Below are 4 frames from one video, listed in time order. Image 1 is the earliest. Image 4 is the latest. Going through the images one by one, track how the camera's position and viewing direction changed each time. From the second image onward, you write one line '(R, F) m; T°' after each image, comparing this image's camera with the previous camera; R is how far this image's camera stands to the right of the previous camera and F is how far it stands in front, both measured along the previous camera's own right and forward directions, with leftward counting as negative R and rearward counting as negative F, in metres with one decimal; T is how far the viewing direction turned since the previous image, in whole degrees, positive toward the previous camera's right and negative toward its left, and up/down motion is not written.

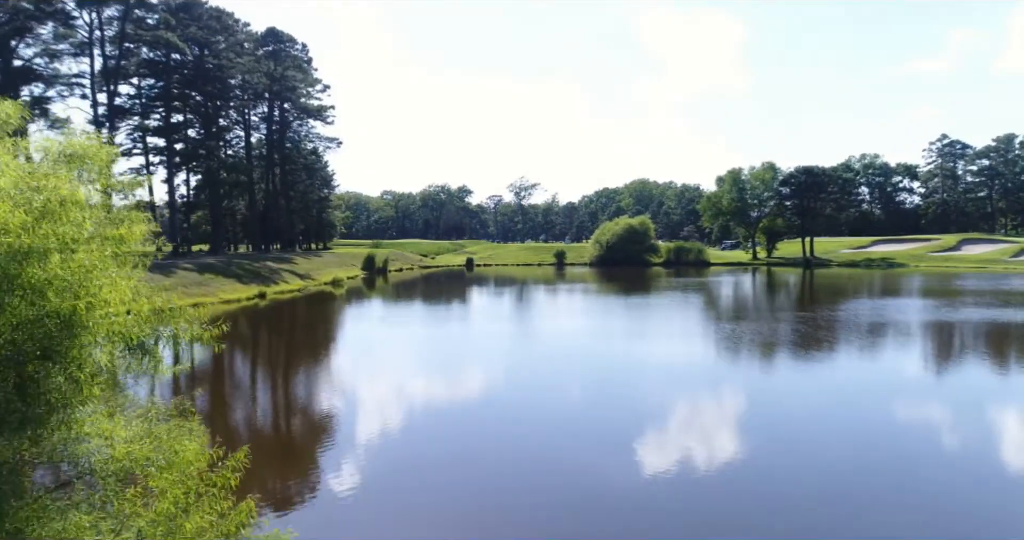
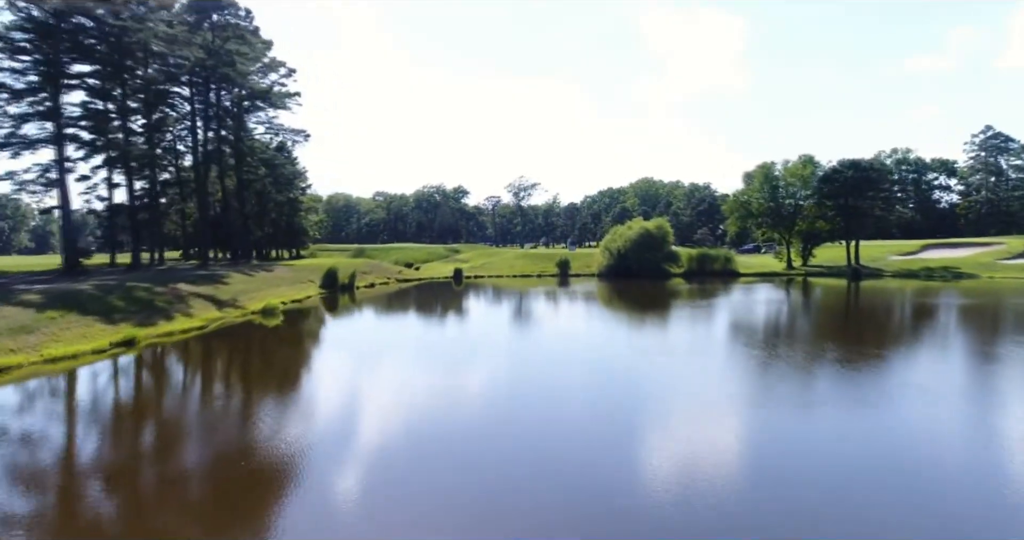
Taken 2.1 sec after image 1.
(+0.3, +7.3) m; 0°
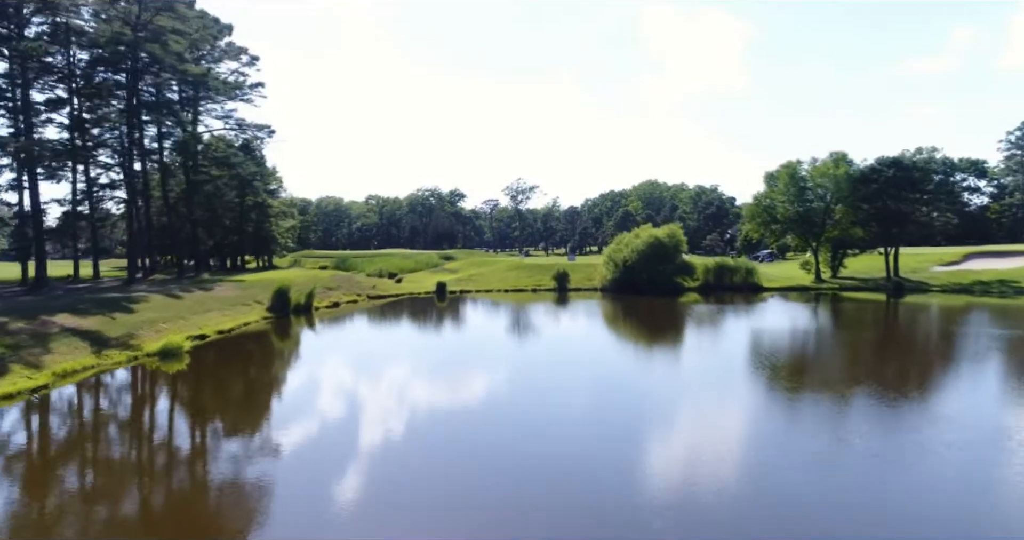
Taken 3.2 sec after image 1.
(+0.6, +5.4) m; 0°
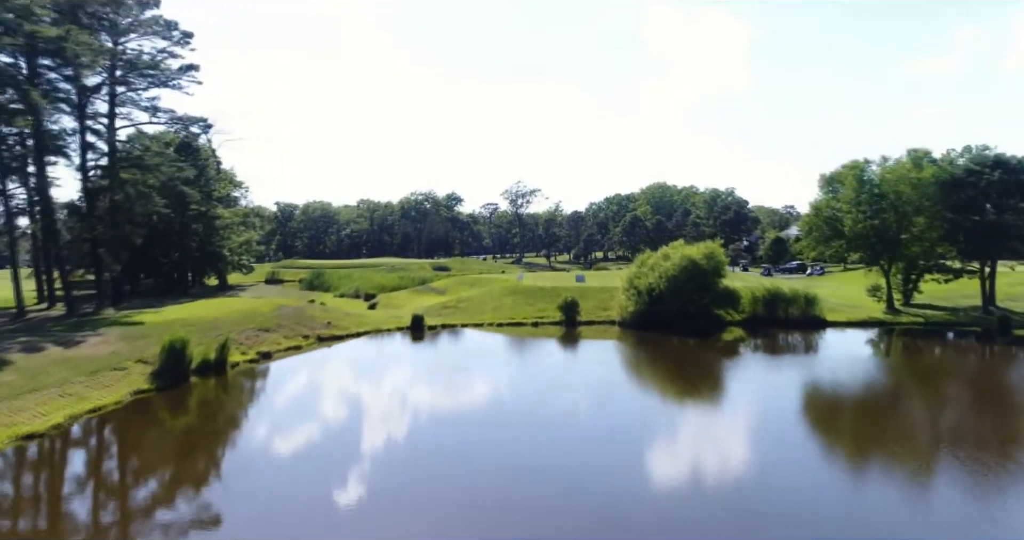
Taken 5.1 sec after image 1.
(+0.3, +8.1) m; 0°
